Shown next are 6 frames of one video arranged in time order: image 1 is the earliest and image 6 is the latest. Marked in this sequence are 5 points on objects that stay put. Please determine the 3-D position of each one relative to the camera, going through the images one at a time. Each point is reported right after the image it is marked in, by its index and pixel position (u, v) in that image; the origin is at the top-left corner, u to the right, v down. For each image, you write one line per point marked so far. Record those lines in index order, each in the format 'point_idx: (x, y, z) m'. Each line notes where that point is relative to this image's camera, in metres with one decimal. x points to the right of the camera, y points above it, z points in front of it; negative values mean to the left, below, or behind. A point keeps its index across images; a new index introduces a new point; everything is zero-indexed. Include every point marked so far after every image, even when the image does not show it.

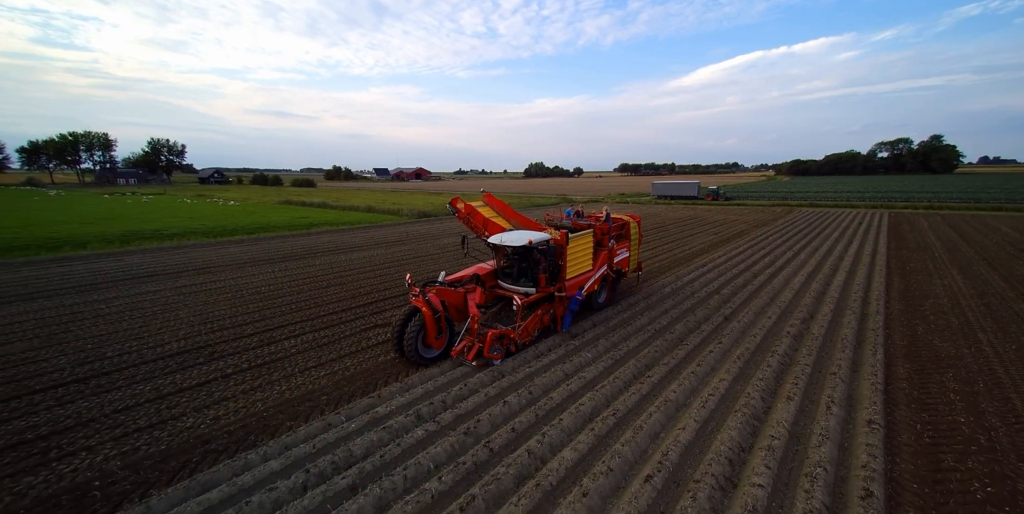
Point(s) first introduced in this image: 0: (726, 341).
0: (+3.6, -1.4, +6.7) m
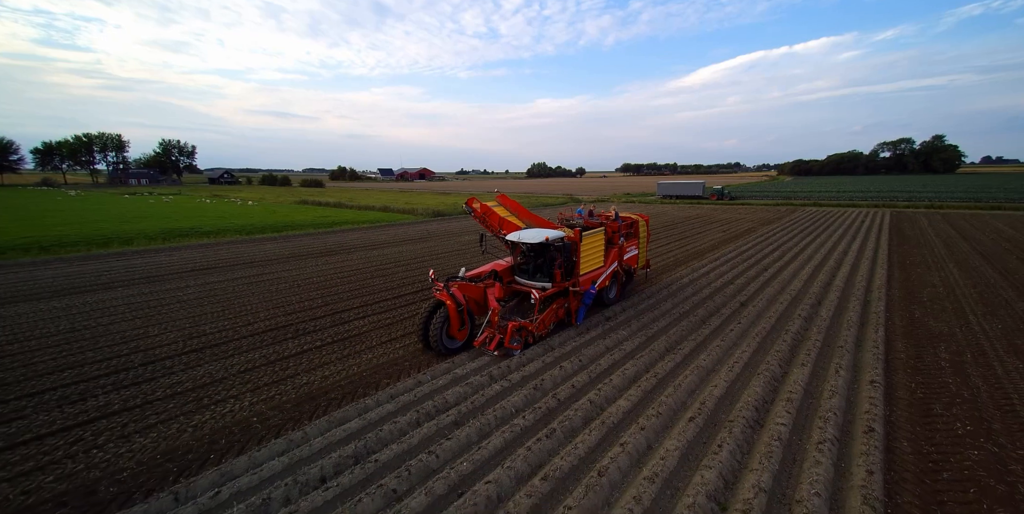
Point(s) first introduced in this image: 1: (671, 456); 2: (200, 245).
0: (+4.4, -1.2, +7.6) m
1: (+1.6, -1.9, +4.0) m
2: (-11.7, +0.4, +15.1) m
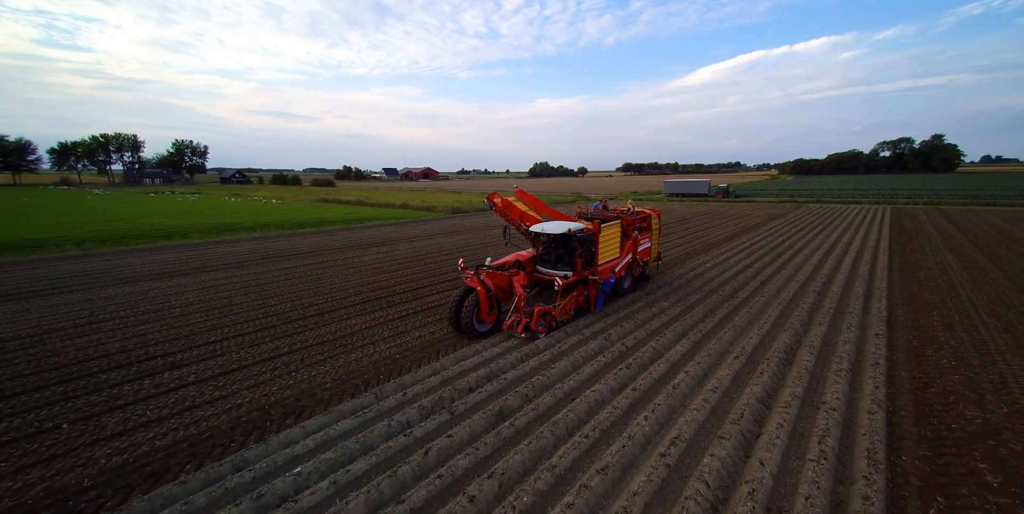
0: (+5.6, -0.8, +8.8) m
1: (+2.8, -1.5, +5.2) m
2: (-10.5, +0.8, +16.3) m
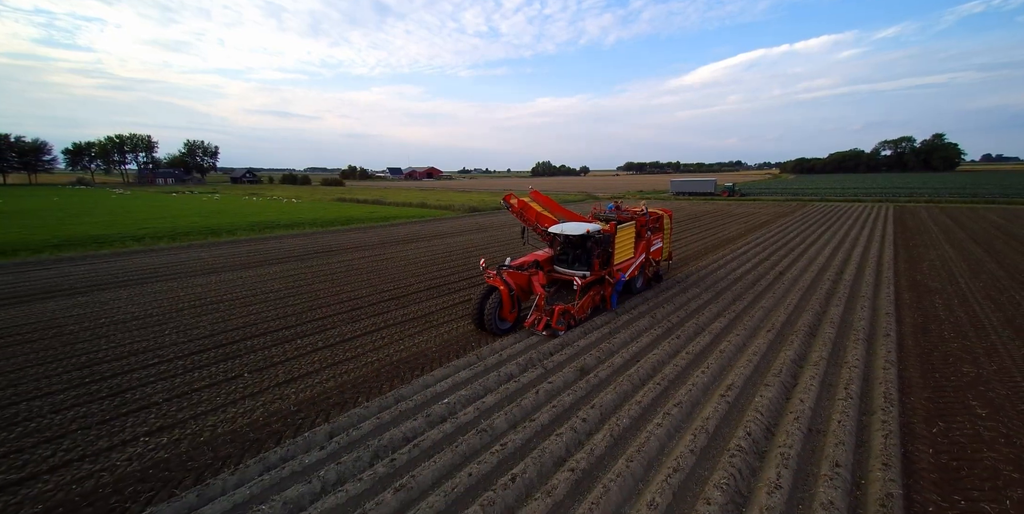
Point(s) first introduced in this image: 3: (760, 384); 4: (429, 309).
0: (+6.7, -0.6, +9.9) m
1: (+3.9, -1.3, +6.3) m
2: (-9.4, +1.0, +17.4) m
3: (+3.1, -1.6, +5.1) m
4: (-1.6, -1.0, +7.9) m
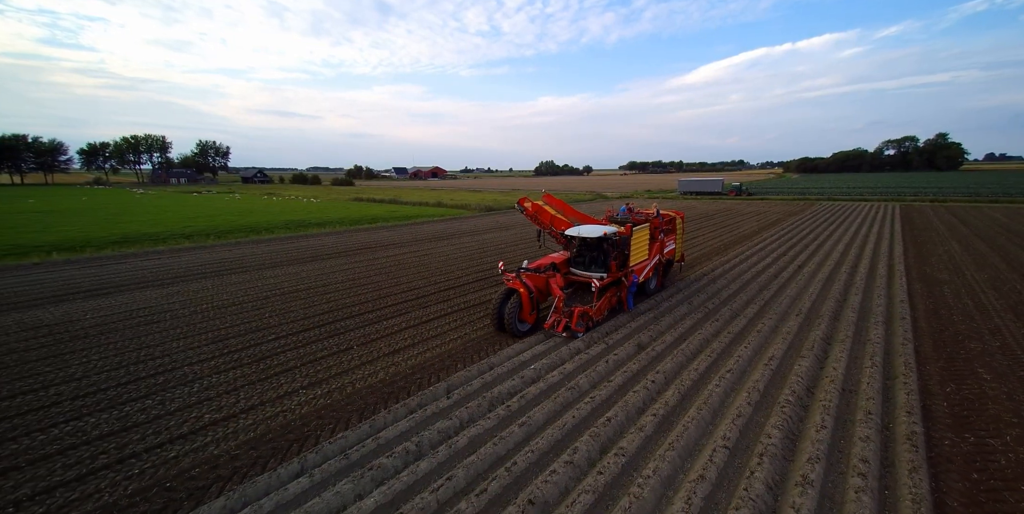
0: (+7.7, -0.5, +10.7) m
1: (+4.9, -1.2, +7.1) m
2: (-8.3, +1.1, +18.3) m
3: (+4.1, -1.5, +5.9) m
4: (-0.5, -0.9, +8.7) m
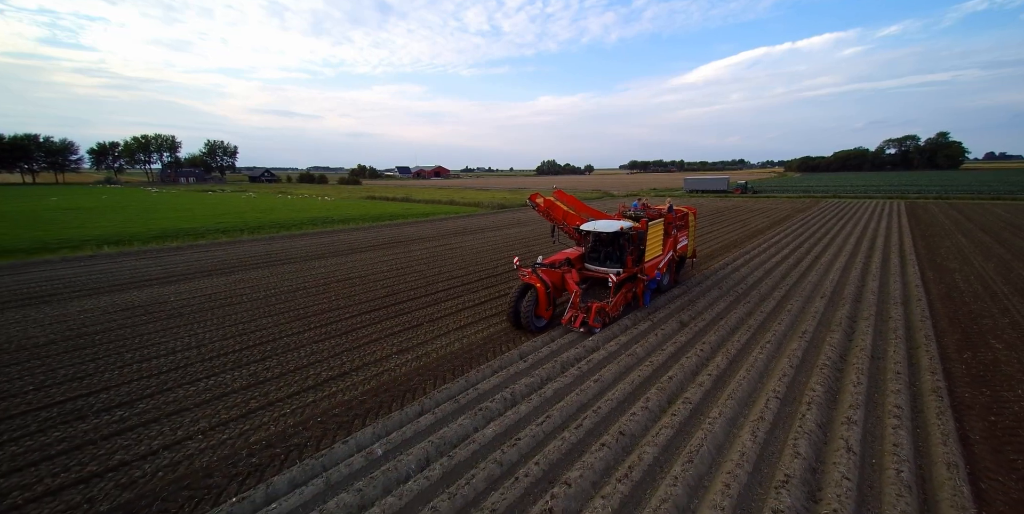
0: (+8.7, -0.2, +11.3) m
1: (+5.8, -0.9, +7.7) m
2: (-7.3, +1.4, +18.9) m
3: (+5.0, -1.2, +6.5) m
4: (+0.4, -0.6, +9.4) m
